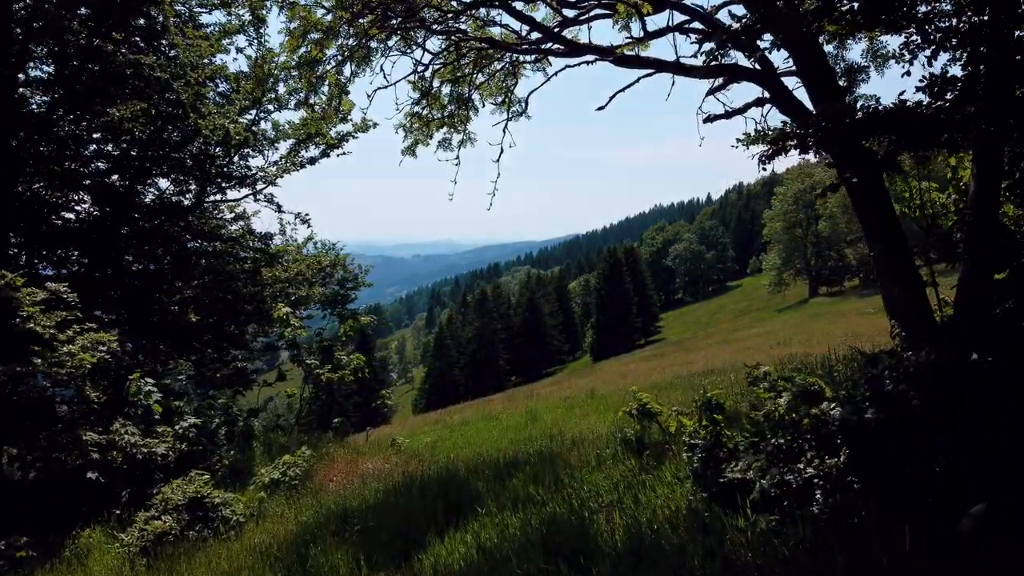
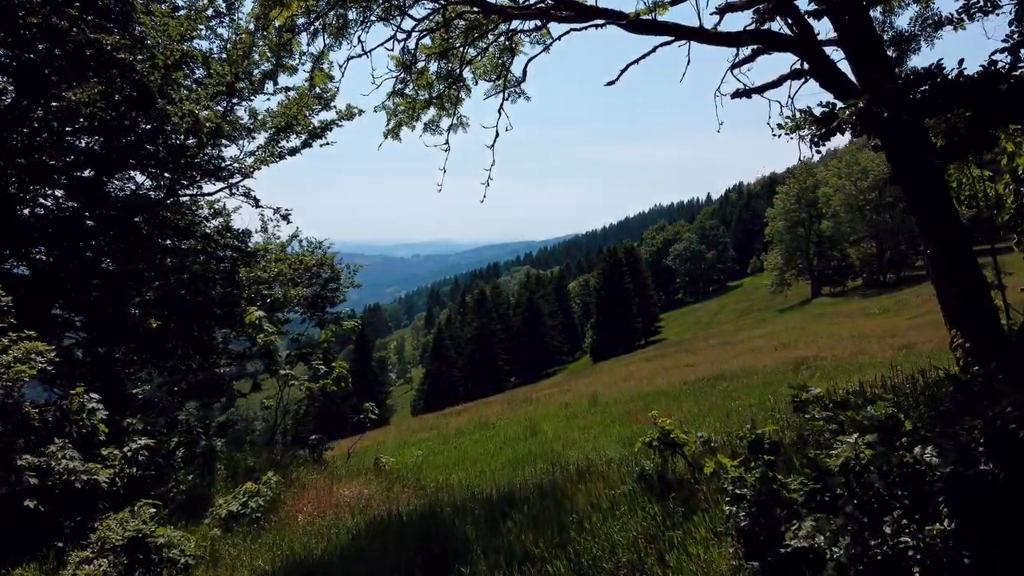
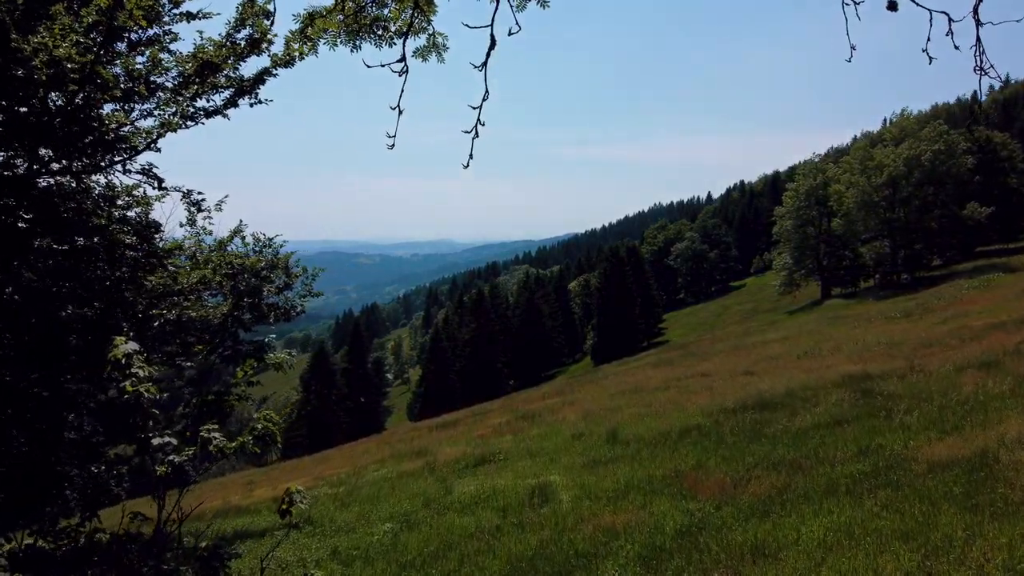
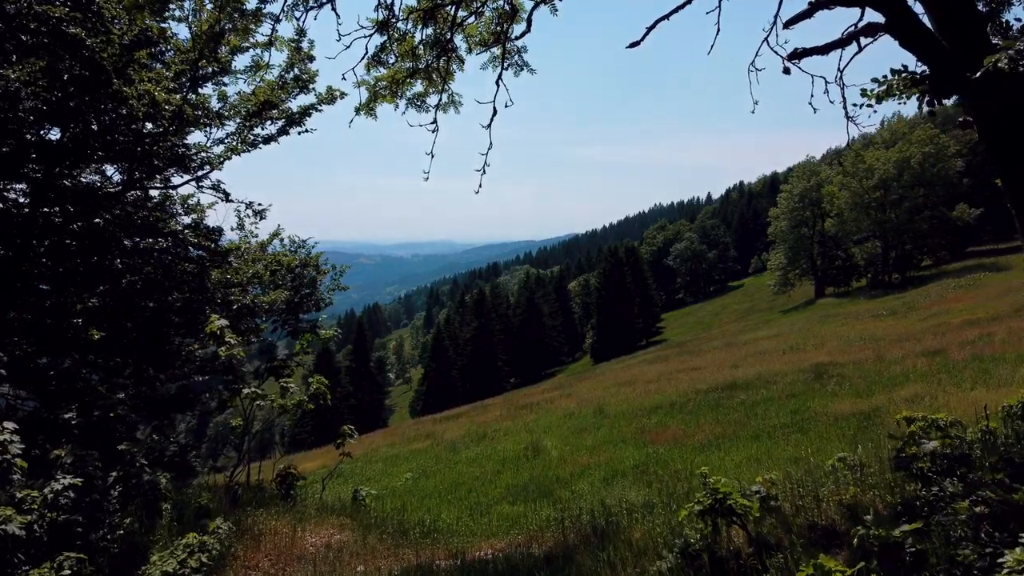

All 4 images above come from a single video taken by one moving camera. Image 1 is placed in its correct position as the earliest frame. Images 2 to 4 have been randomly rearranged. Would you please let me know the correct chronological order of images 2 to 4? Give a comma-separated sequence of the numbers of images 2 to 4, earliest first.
2, 4, 3
